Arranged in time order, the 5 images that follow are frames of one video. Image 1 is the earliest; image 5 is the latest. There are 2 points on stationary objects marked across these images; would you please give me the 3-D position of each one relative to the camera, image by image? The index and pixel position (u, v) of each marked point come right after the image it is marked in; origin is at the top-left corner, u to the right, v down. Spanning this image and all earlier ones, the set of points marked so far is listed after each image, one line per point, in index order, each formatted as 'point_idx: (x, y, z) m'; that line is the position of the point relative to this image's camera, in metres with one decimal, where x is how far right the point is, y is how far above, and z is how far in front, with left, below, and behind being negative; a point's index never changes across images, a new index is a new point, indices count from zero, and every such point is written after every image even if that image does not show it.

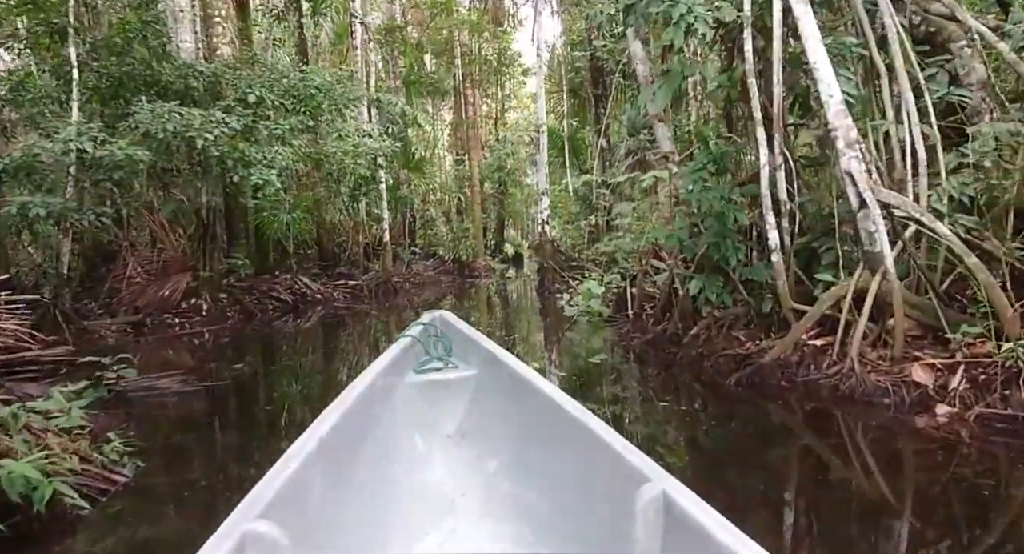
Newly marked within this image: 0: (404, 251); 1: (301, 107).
0: (-2.5, +0.6, +13.8) m
1: (-2.5, +2.0, +7.0) m
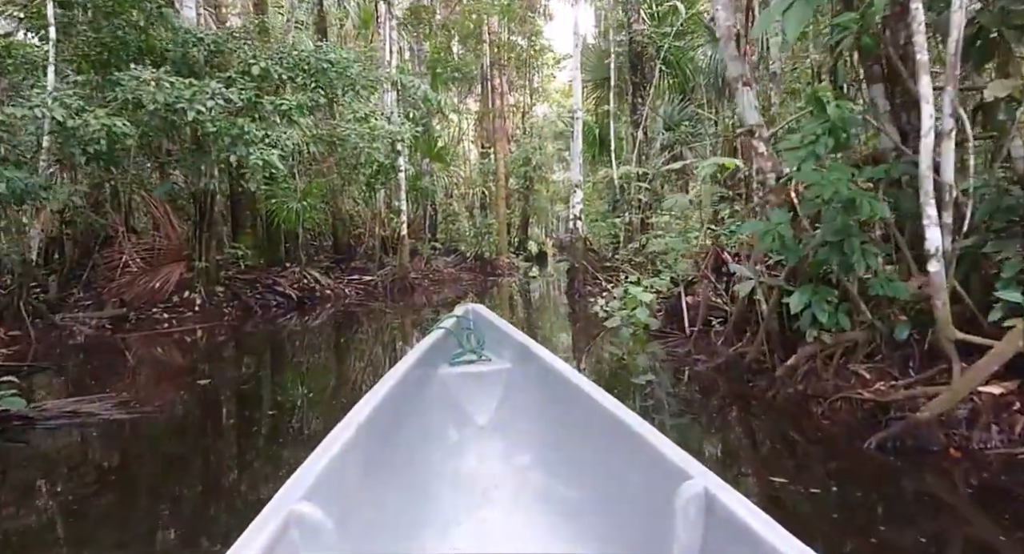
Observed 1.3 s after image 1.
0: (-1.9, +0.7, +13.2) m
1: (-2.1, +2.1, +6.4) m
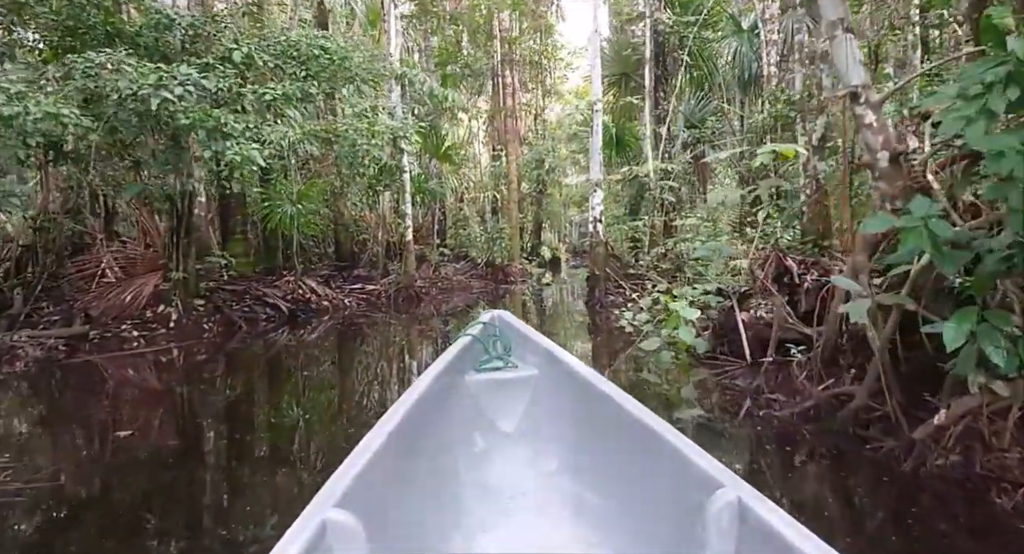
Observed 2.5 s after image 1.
0: (-1.7, +0.5, +12.5) m
1: (-2.0, +2.0, +5.7) m
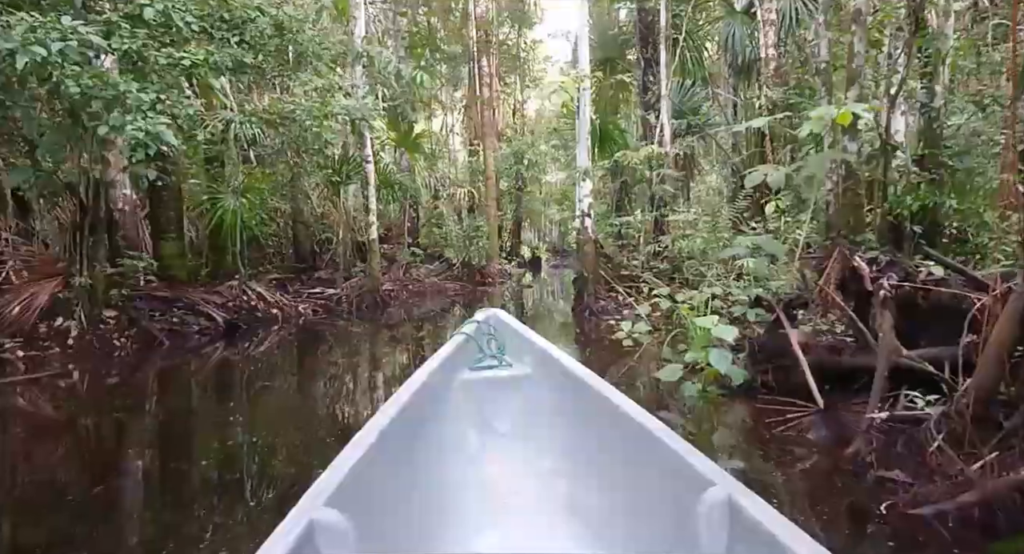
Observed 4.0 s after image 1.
0: (-2.1, +0.5, +11.6) m
1: (-2.2, +1.9, +4.8) m
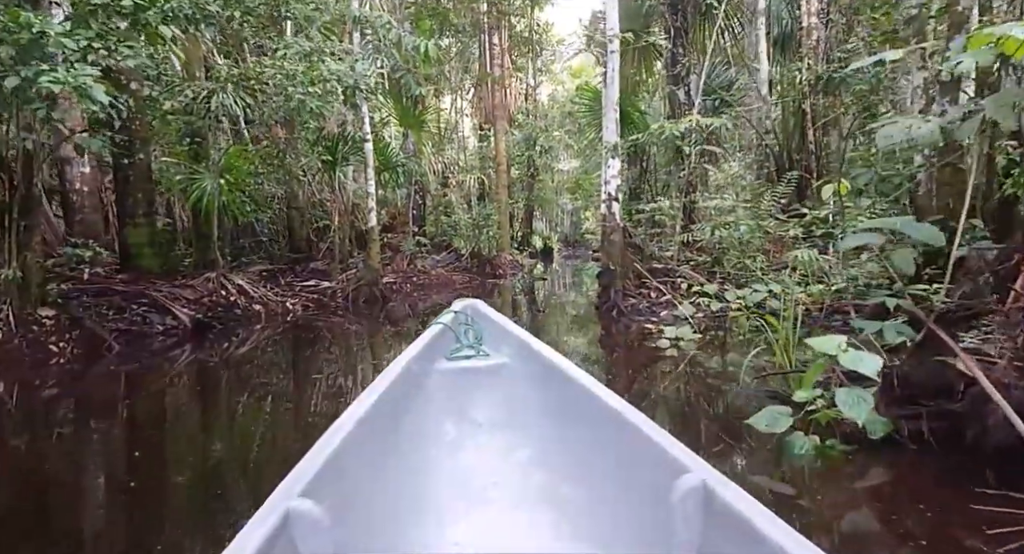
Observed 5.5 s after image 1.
0: (-1.9, +0.6, +10.8) m
1: (-2.1, +2.0, +4.0) m
